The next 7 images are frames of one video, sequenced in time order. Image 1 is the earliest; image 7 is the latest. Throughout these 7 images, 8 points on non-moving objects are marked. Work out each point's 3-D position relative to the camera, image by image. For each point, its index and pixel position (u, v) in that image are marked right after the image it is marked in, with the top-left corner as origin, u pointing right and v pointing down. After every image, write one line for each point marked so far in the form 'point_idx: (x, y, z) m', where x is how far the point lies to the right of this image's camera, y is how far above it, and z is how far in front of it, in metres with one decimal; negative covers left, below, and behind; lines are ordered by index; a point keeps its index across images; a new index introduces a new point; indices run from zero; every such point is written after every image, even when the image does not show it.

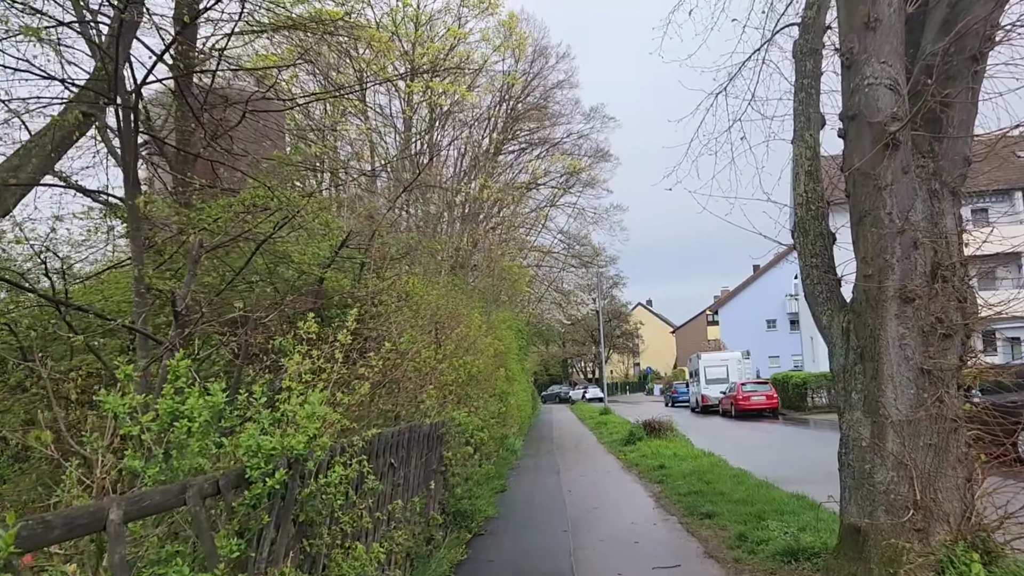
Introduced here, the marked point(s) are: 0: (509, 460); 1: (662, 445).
0: (0.0, -2.1, +10.0) m
1: (+2.0, -2.1, +10.6) m
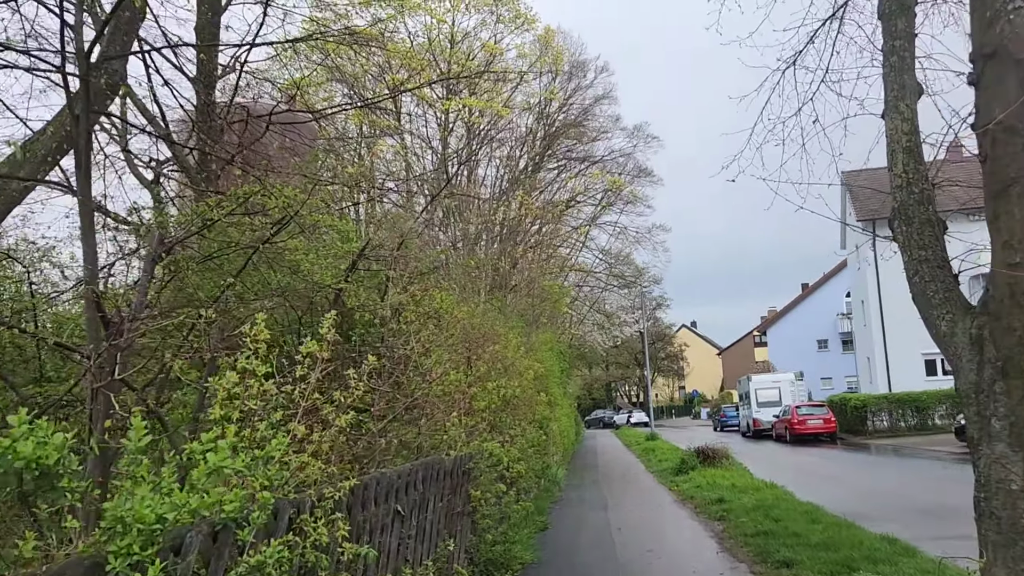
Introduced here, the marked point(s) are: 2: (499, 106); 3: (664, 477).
0: (+0.4, -2.3, +9.2) m
1: (+2.5, -2.2, +9.7) m
2: (-0.3, +4.1, +18.6) m
3: (+2.1, -2.6, +11.0) m
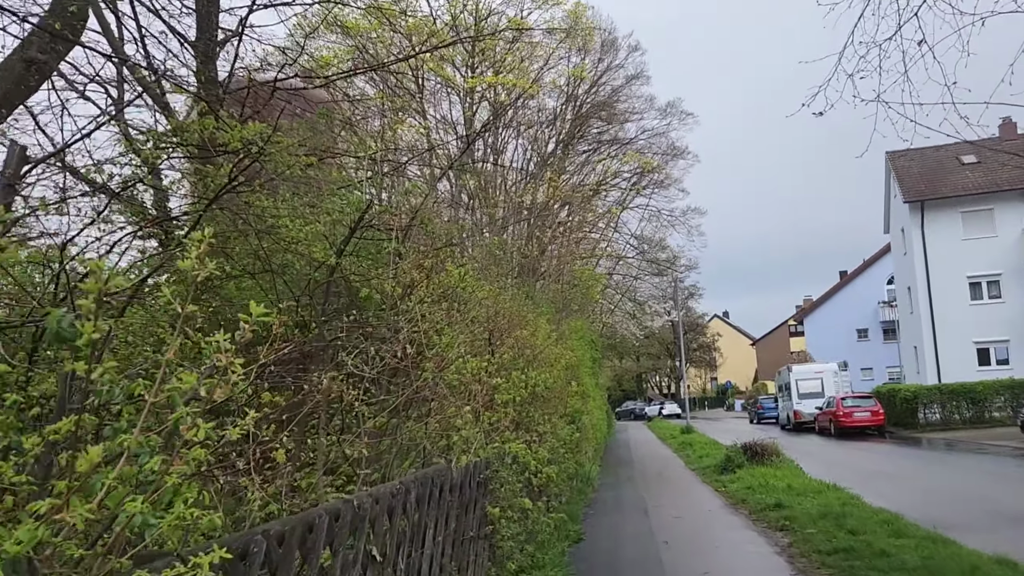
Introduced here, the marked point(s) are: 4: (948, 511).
0: (+0.7, -2.1, +8.3) m
1: (+2.8, -2.0, +8.7) m
2: (+0.3, +4.4, +17.7) m
3: (+2.4, -2.3, +10.0) m
4: (+5.1, -2.6, +9.5) m
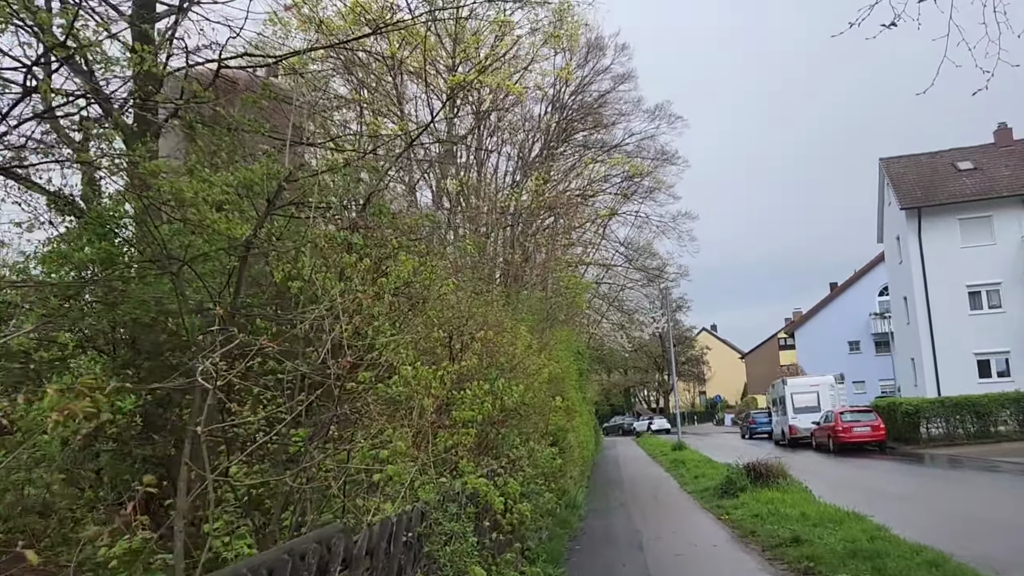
0: (+0.5, -2.1, +7.3) m
1: (+2.5, -2.0, +7.7) m
2: (-0.1, +4.3, +16.7) m
3: (+2.2, -2.4, +9.0) m
4: (+4.9, -2.6, +8.5) m
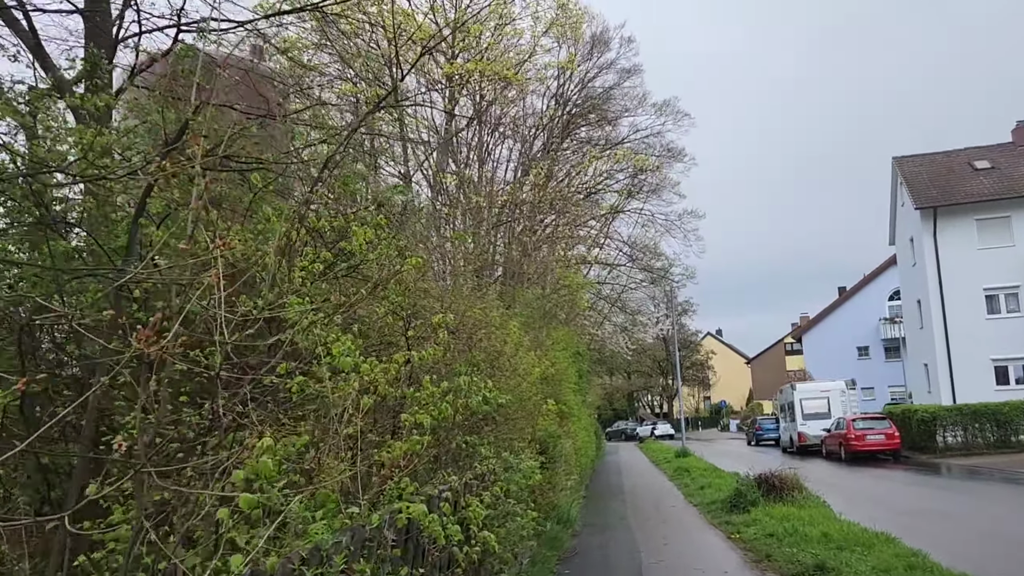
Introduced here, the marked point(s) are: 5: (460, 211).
0: (+0.4, -2.0, +6.5) m
1: (+2.4, -2.0, +6.9) m
2: (-0.1, +4.3, +16.0) m
3: (+2.0, -2.3, +8.2) m
4: (+4.8, -2.6, +7.7) m
5: (-1.0, +1.6, +15.4) m
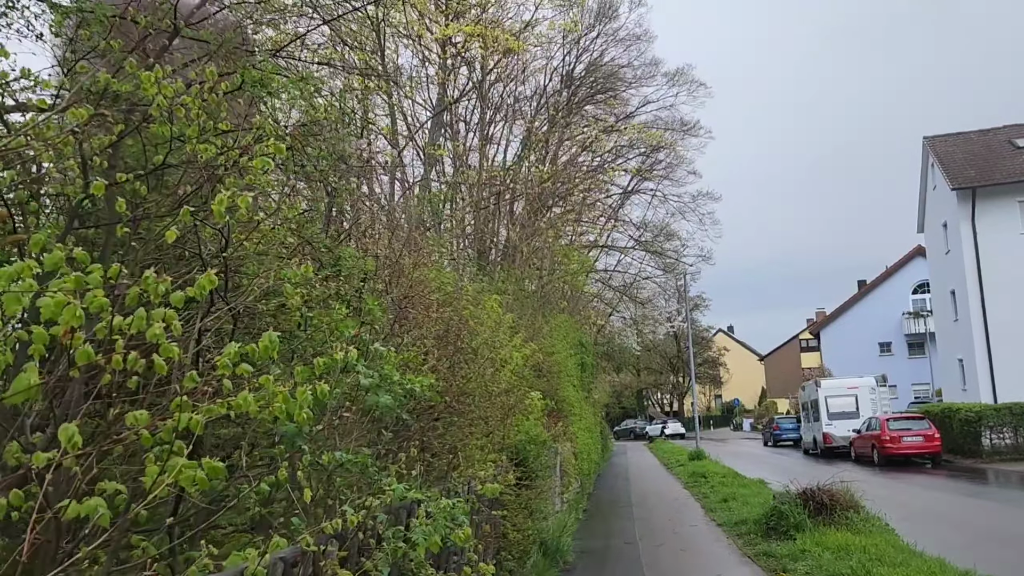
0: (+0.2, -1.7, +4.8) m
1: (+2.2, -1.7, +5.2) m
2: (-0.2, +4.6, +14.3) m
3: (+1.9, -2.0, +6.5) m
4: (+4.6, -2.3, +6.0) m
5: (-1.1, +1.8, +13.7) m
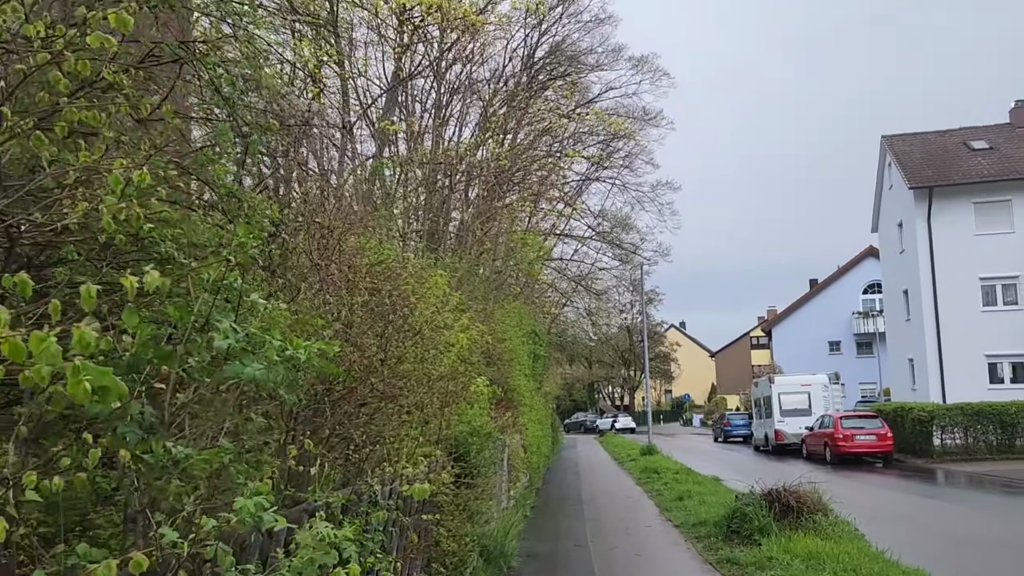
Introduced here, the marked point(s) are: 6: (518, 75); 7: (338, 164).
0: (-0.2, -1.6, +4.2) m
1: (+1.9, -1.6, +4.7) m
2: (-0.8, +4.9, +13.6) m
3: (+1.4, -1.9, +6.0) m
4: (+4.2, -2.3, +5.6) m
5: (-1.8, +2.1, +13.0) m
6: (+0.1, +5.0, +18.4) m
7: (-1.7, +1.3, +7.9) m
